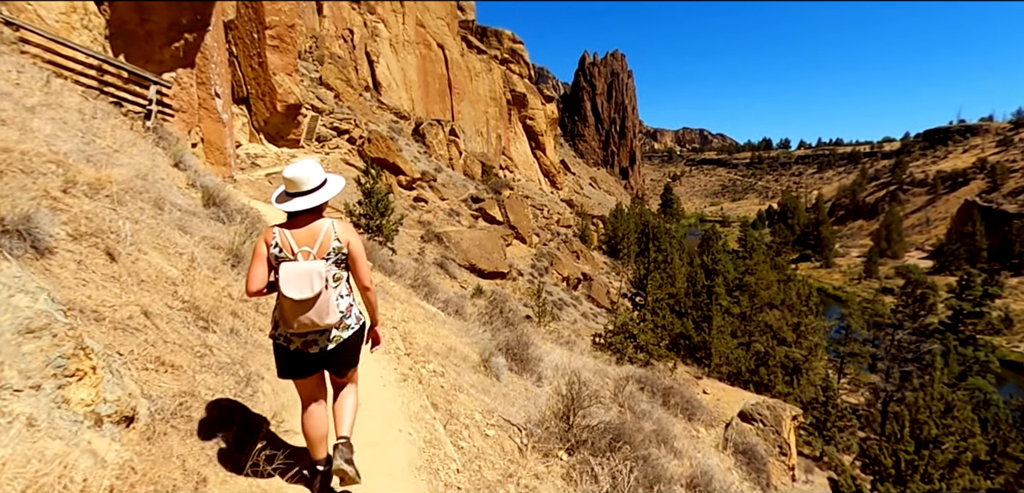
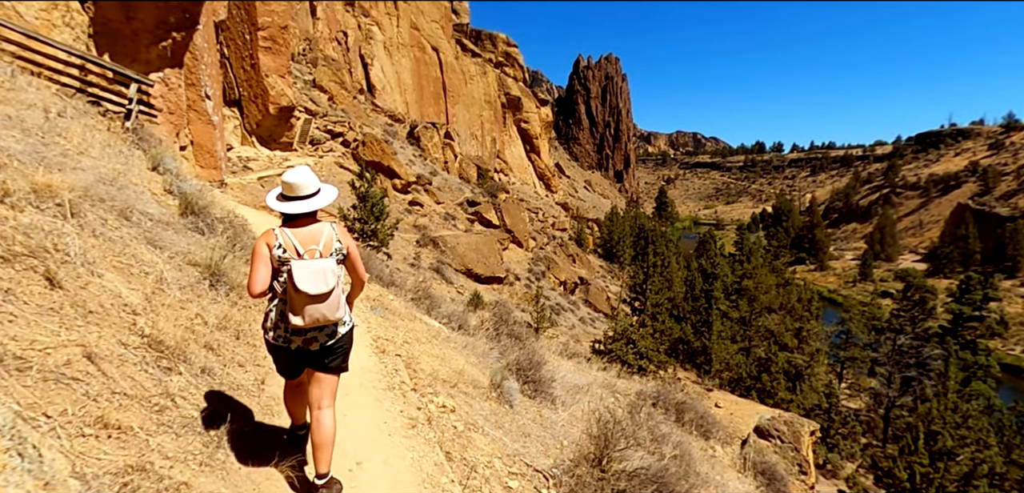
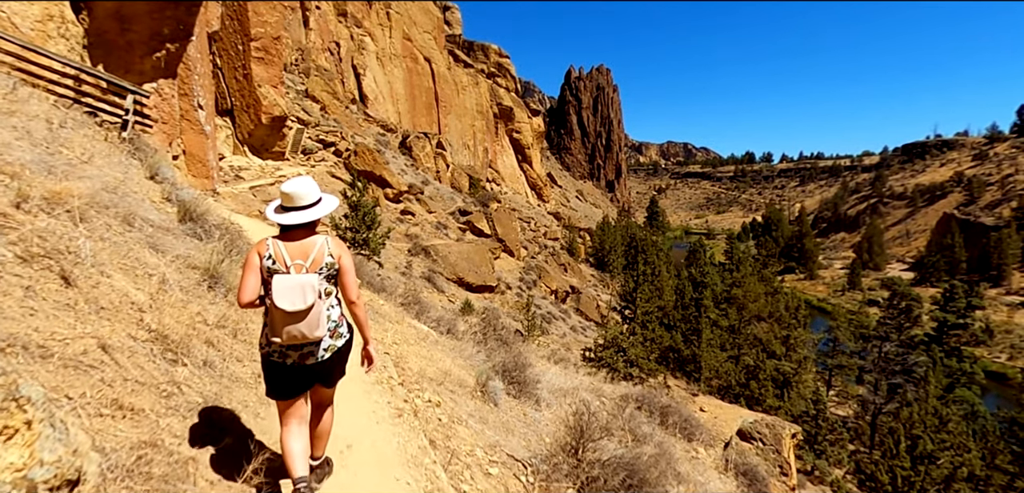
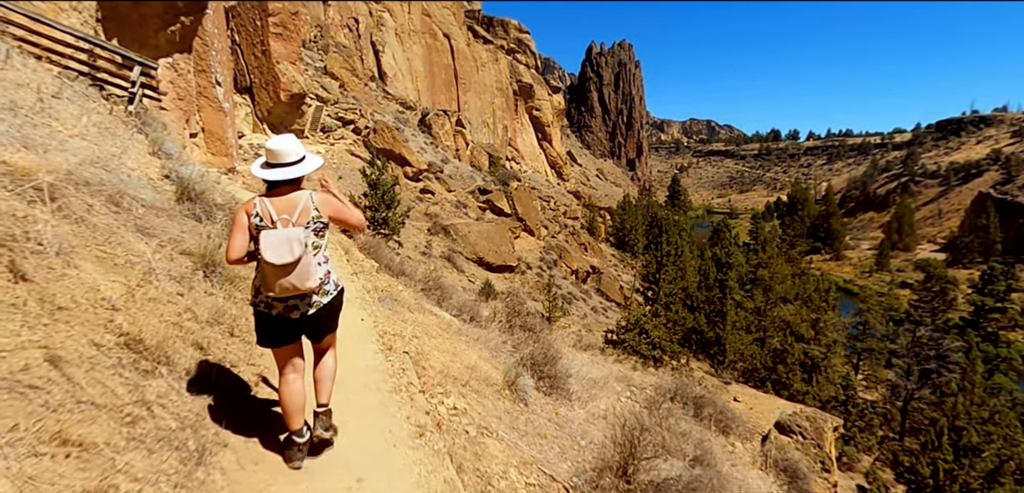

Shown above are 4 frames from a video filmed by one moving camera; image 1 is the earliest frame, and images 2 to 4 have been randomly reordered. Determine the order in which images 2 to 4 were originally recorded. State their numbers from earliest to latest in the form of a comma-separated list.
3, 2, 4
